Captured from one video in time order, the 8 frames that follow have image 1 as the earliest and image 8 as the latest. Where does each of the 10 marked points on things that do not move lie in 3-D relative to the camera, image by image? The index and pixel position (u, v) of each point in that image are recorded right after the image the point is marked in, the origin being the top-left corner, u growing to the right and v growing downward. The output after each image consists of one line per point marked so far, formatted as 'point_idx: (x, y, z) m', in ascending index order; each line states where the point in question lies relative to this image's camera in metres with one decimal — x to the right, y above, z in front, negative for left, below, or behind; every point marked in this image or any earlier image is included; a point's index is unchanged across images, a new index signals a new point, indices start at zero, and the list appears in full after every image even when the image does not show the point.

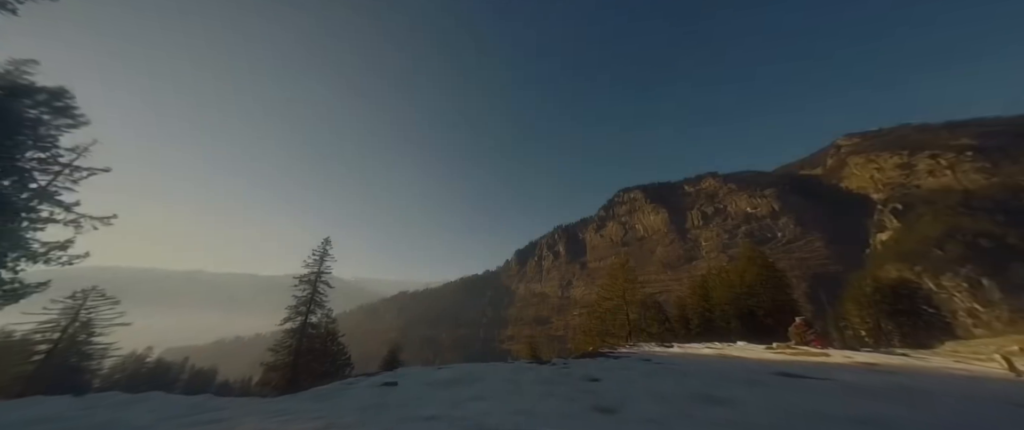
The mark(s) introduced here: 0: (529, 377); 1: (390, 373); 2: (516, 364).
0: (+0.5, -2.9, +5.2) m
1: (-3.4, -4.7, +8.8) m
2: (+0.4, -4.0, +7.8) m
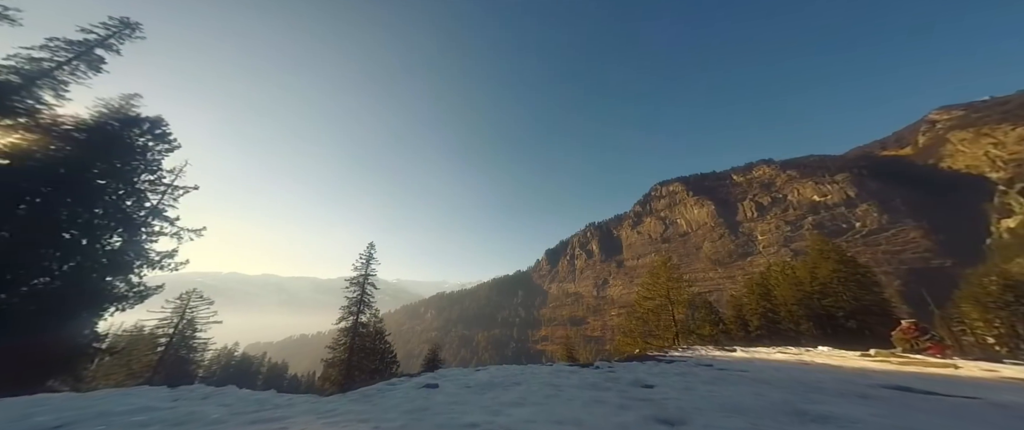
0: (+1.2, -2.9, +5.0) m
1: (-2.3, -4.8, +9.0) m
2: (+1.4, -4.0, +7.6) m
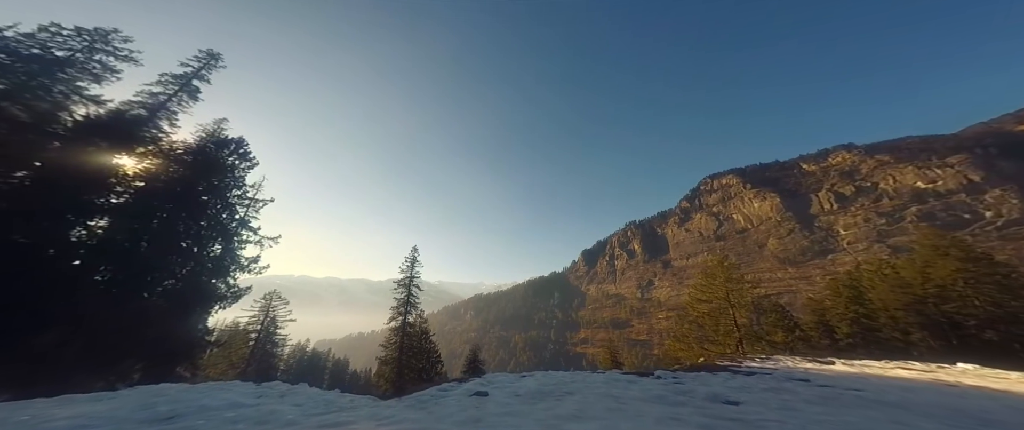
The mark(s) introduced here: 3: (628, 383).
0: (+2.0, -2.9, +4.8) m
1: (-1.0, -4.9, +9.1) m
2: (+2.5, -3.9, +7.3) m
3: (+2.3, -3.3, +5.9) m
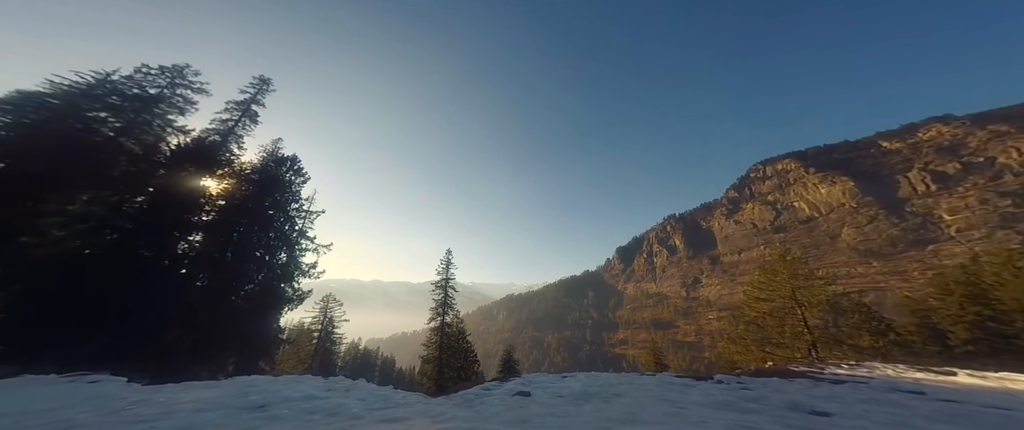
0: (+2.6, -2.8, +4.4) m
1: (+0.2, -4.9, +9.0) m
2: (+3.4, -3.8, +6.9) m
3: (+3.1, -3.2, +5.5) m
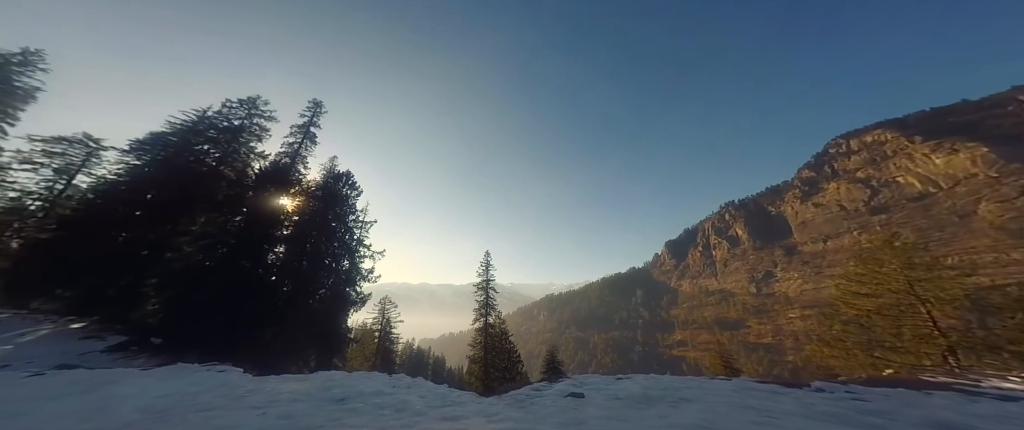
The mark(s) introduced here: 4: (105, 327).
0: (+3.5, -2.6, +3.9) m
1: (+1.8, -4.8, +8.7) m
2: (+4.7, -3.6, +6.3) m
3: (+4.1, -3.0, +4.9) m
4: (-19.2, -5.4, +15.1) m
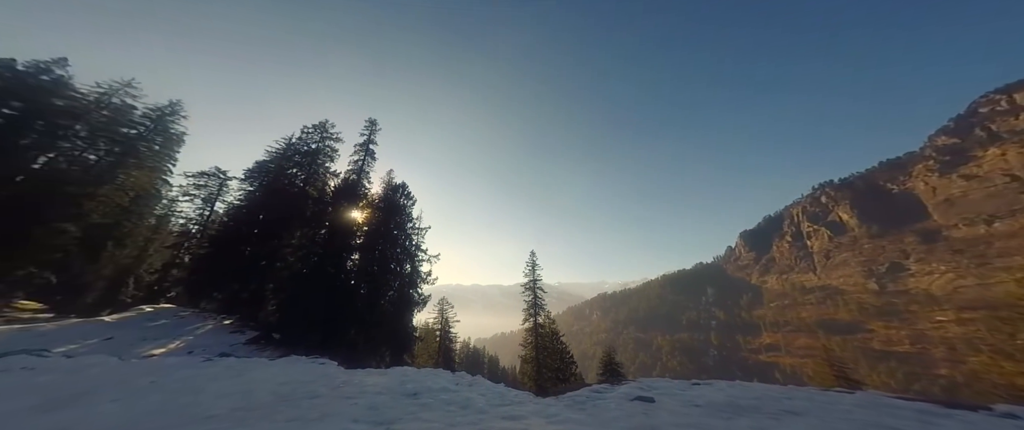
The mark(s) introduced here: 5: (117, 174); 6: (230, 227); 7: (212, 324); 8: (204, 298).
0: (+4.6, -2.4, +3.1) m
1: (+3.8, -4.7, +8.1) m
2: (+6.2, -3.3, +5.3) m
3: (+5.4, -2.7, +4.0) m
4: (-15.9, -6.4, +17.6) m
5: (-26.0, +2.7, +20.0) m
6: (-18.2, -0.7, +19.2) m
7: (-17.2, -6.2, +17.2) m
8: (-19.5, -5.2, +18.9) m
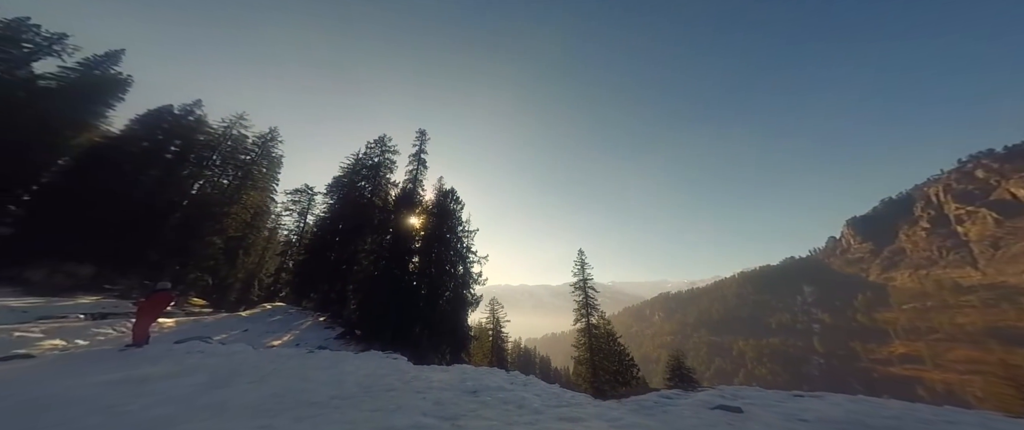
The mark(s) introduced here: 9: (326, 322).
0: (+5.9, -2.1, +2.1) m
1: (+6.0, -4.4, +7.2) m
2: (+7.8, -3.0, +4.0) m
3: (+6.8, -2.4, +2.8) m
4: (-11.7, -7.0, +19.8) m
5: (-21.7, +1.6, +23.8) m
6: (-14.0, -1.5, +21.8) m
7: (-13.1, -6.9, +19.6) m
8: (-15.1, -5.9, +21.7) m
9: (-12.2, -7.0, +19.8) m
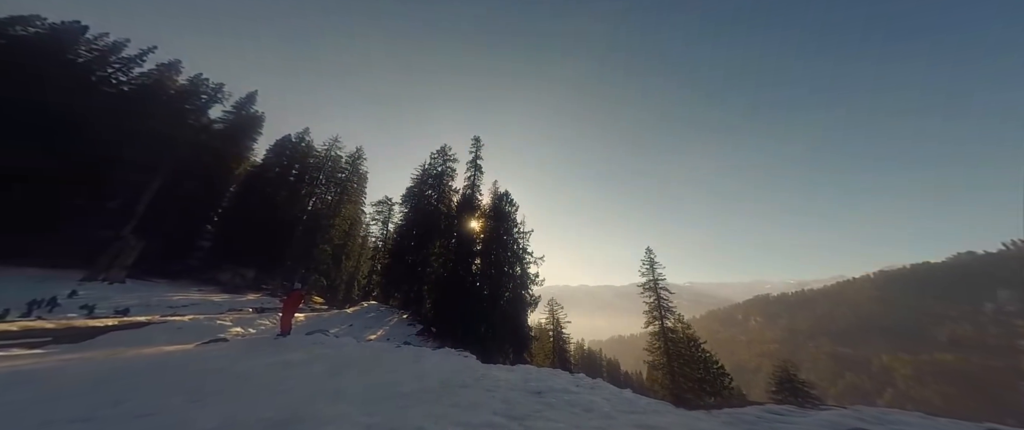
0: (+6.3, -1.9, +0.4) m
1: (+7.5, -4.2, +5.3) m
2: (+8.6, -2.6, +1.8) m
3: (+7.3, -2.1, +0.9) m
4: (-7.3, -7.5, +21.2) m
5: (-16.7, +0.6, +27.1) m
6: (-9.4, -2.1, +23.6) m
7: (-8.7, -7.5, +21.3) m
8: (-10.3, -6.6, +23.7) m
9: (-7.8, -7.5, +21.2) m
